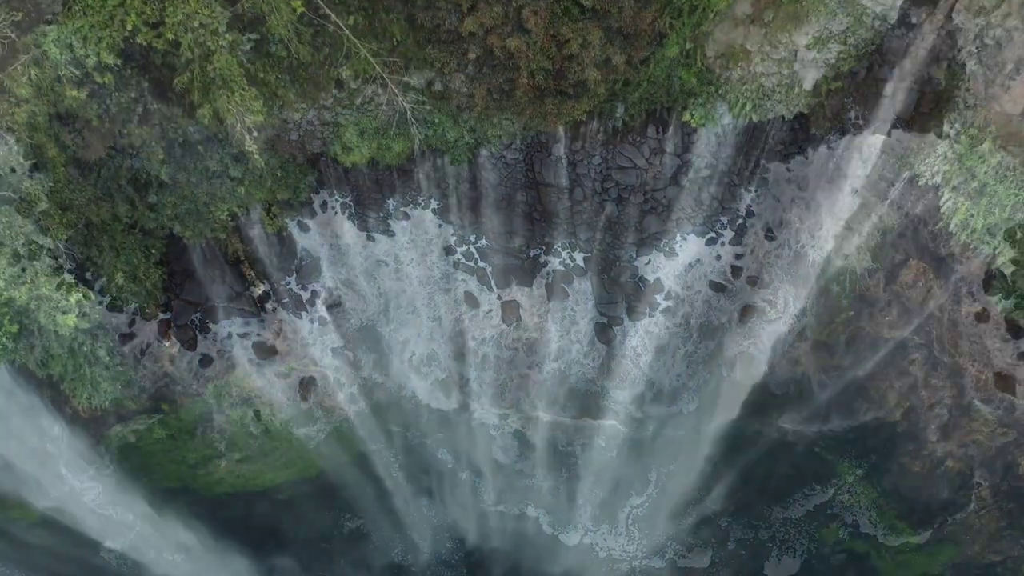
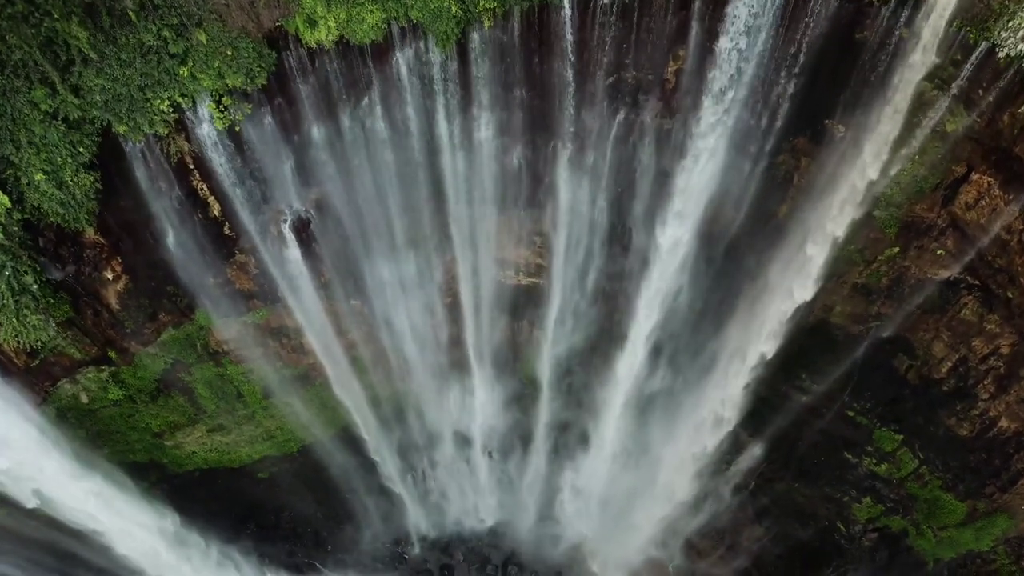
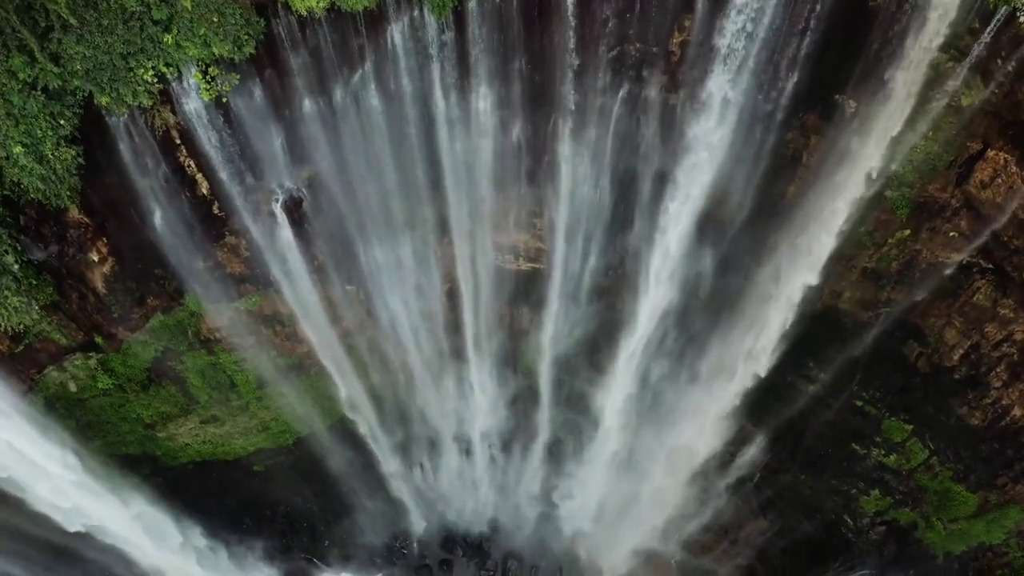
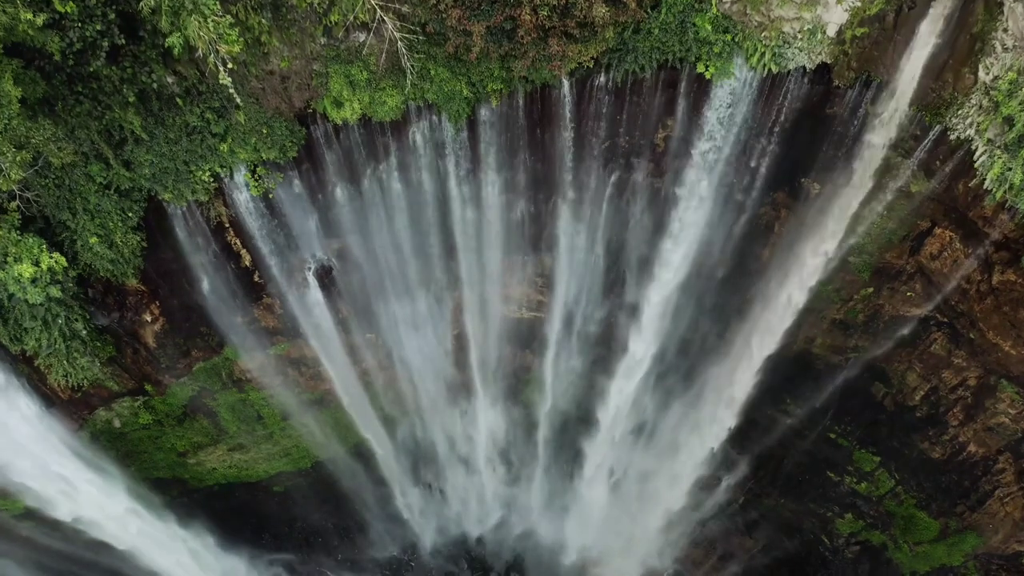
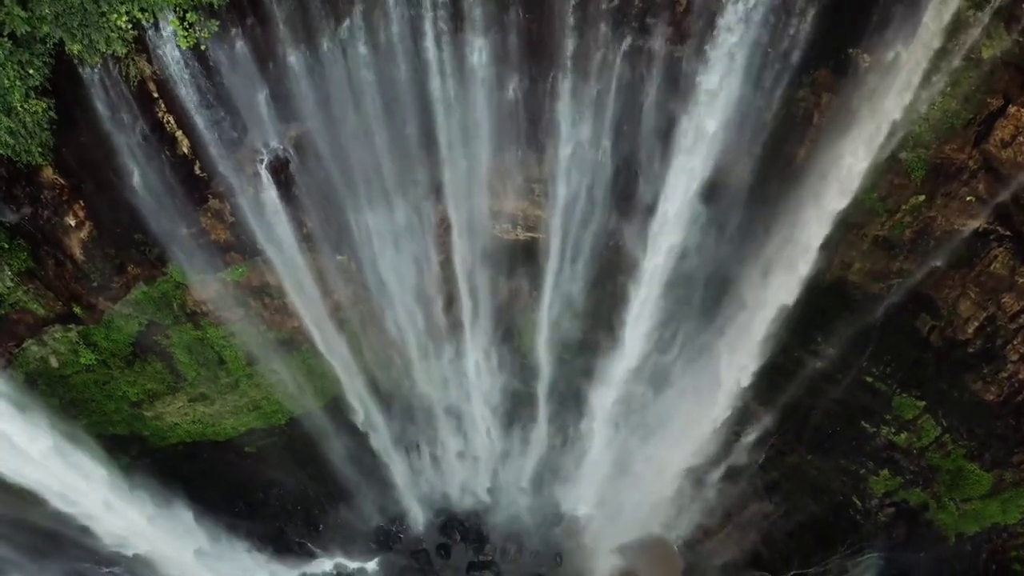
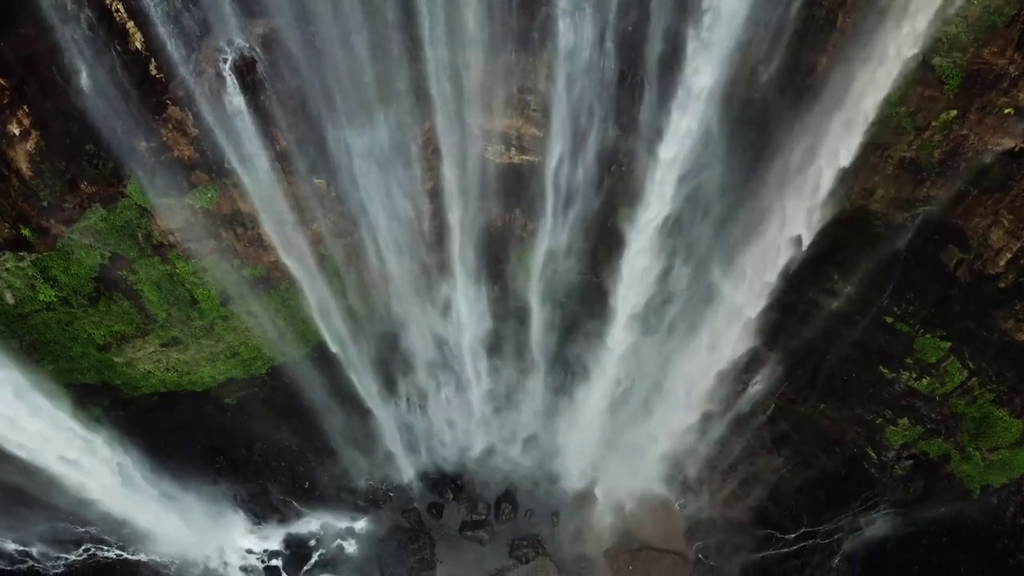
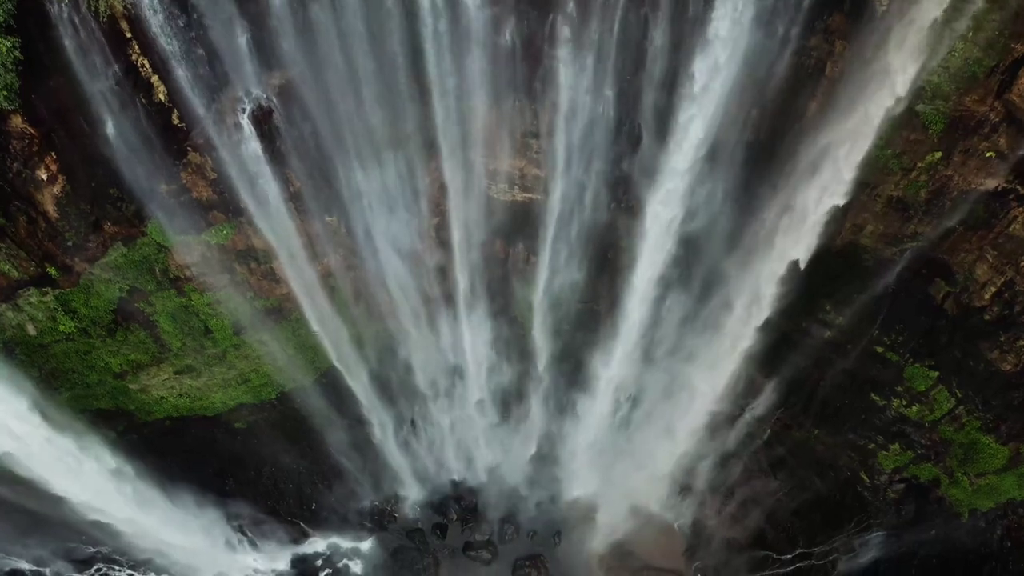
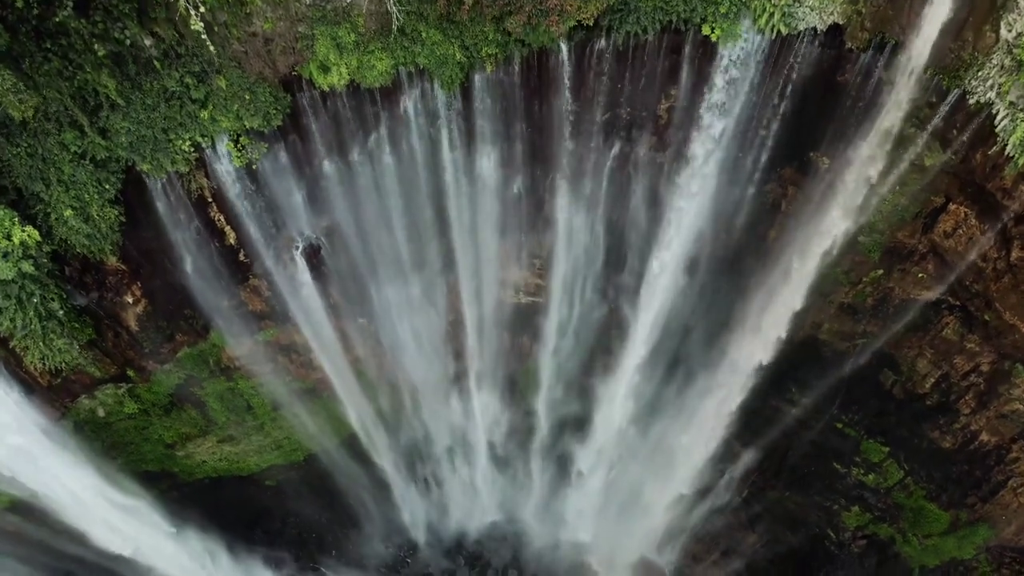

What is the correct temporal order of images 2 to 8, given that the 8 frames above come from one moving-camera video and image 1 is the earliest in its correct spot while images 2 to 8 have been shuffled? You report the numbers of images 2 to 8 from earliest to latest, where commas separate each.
4, 8, 2, 3, 5, 7, 6
